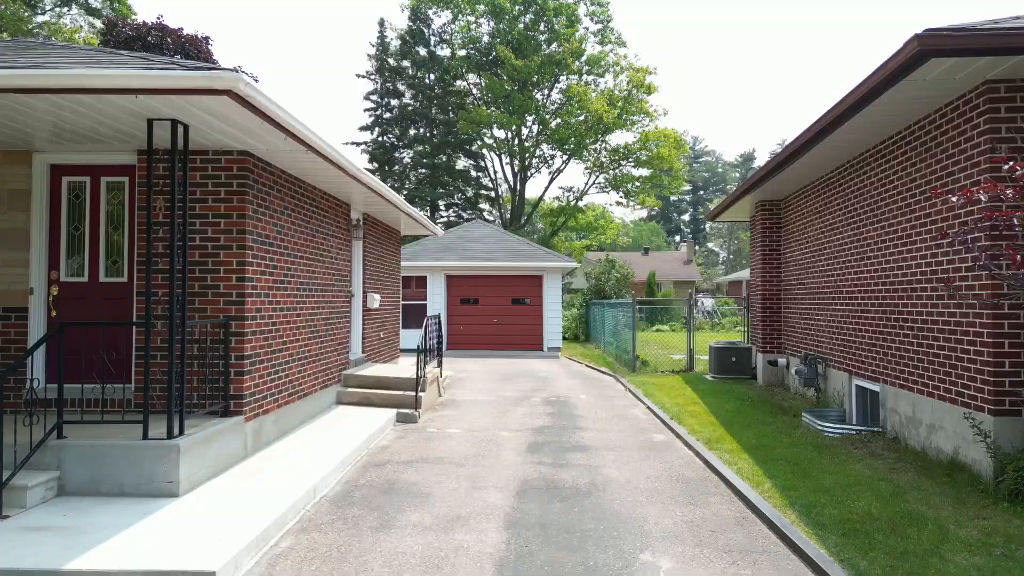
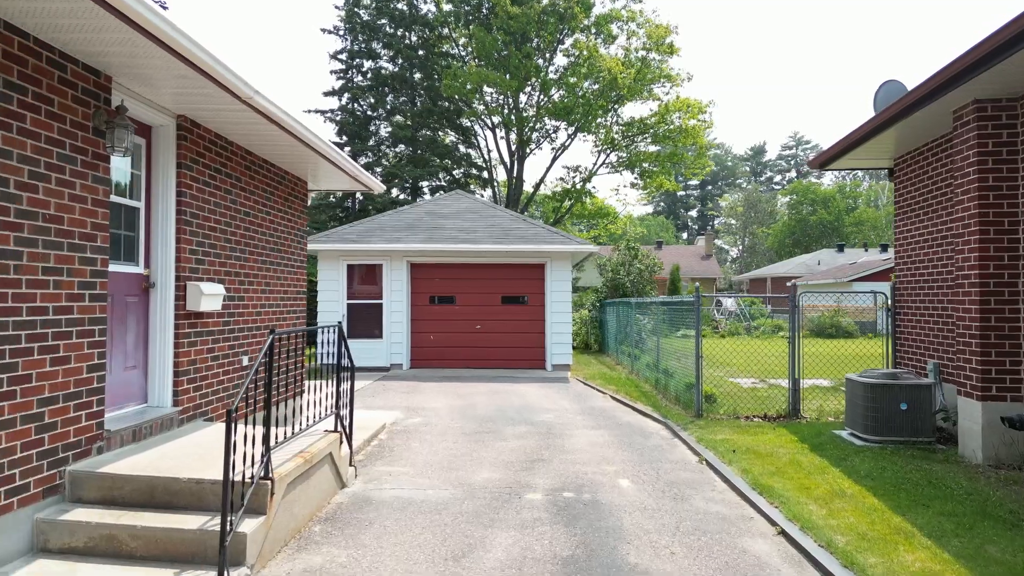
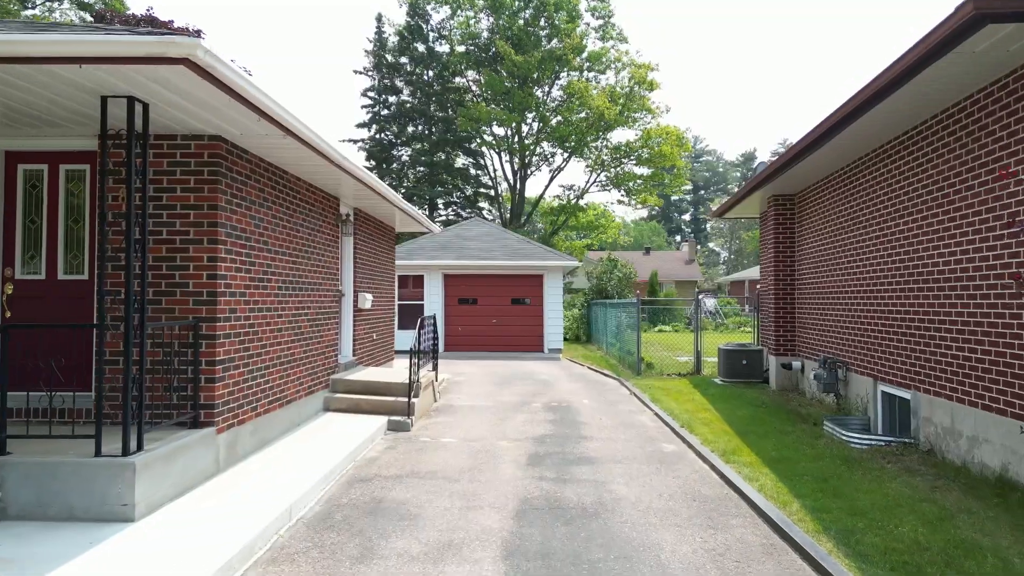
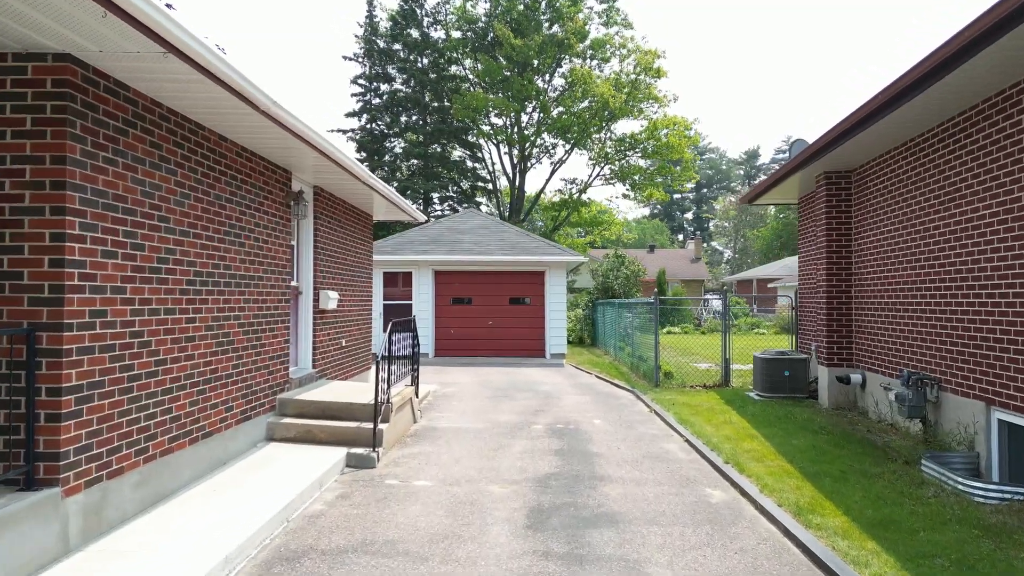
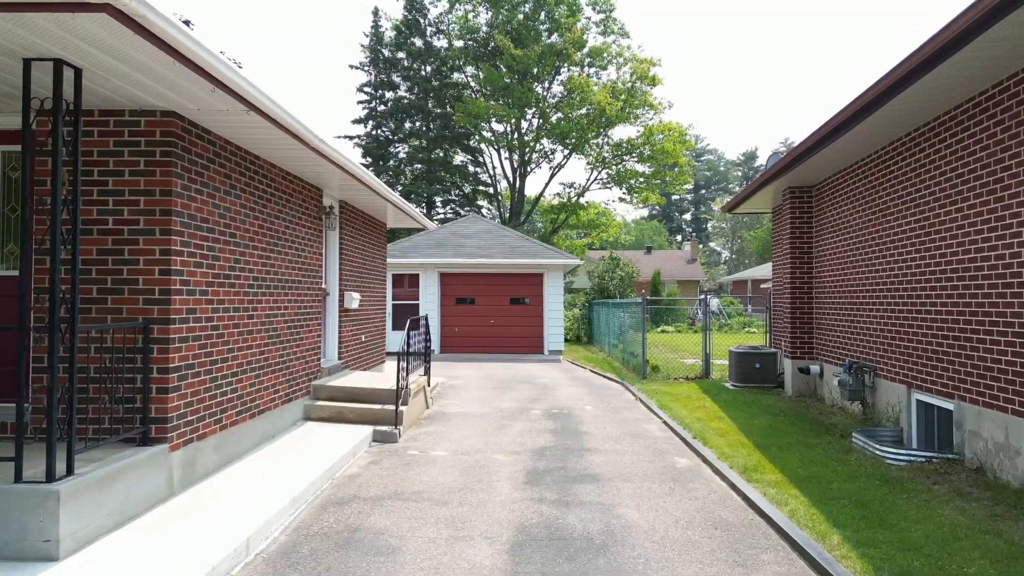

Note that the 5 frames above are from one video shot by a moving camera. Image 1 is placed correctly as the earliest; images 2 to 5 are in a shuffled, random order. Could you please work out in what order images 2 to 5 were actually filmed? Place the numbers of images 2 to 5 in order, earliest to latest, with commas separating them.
3, 5, 4, 2
